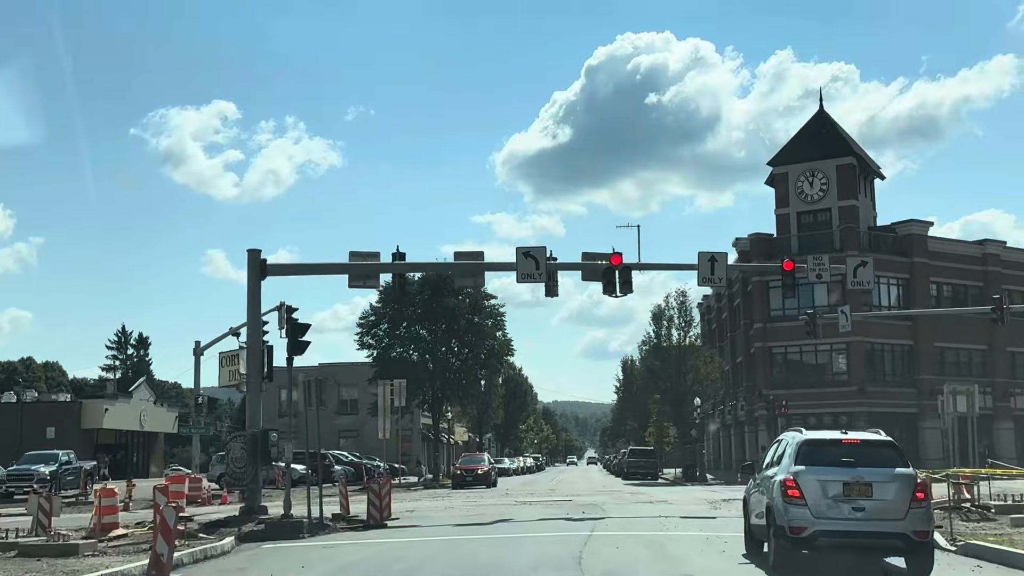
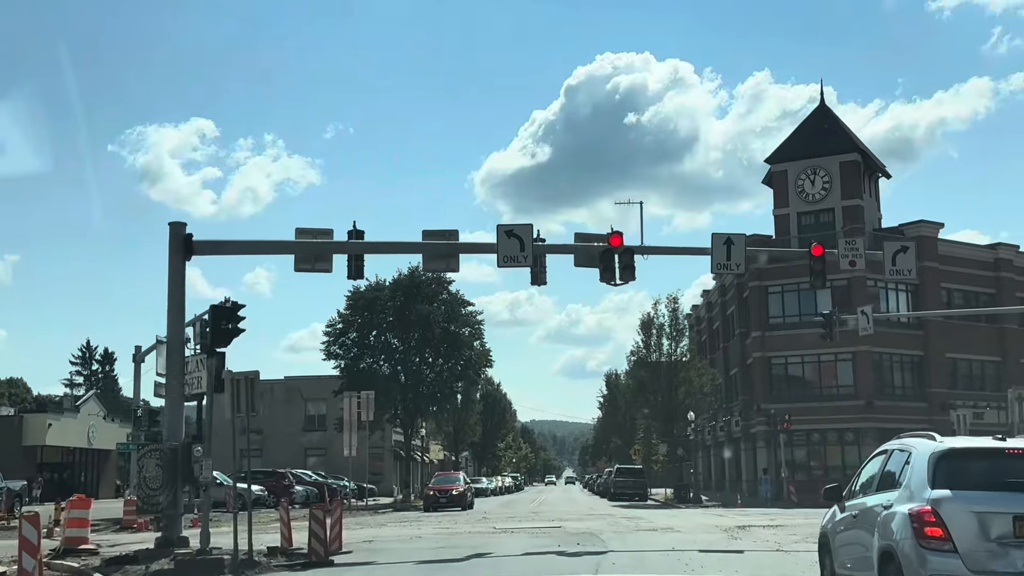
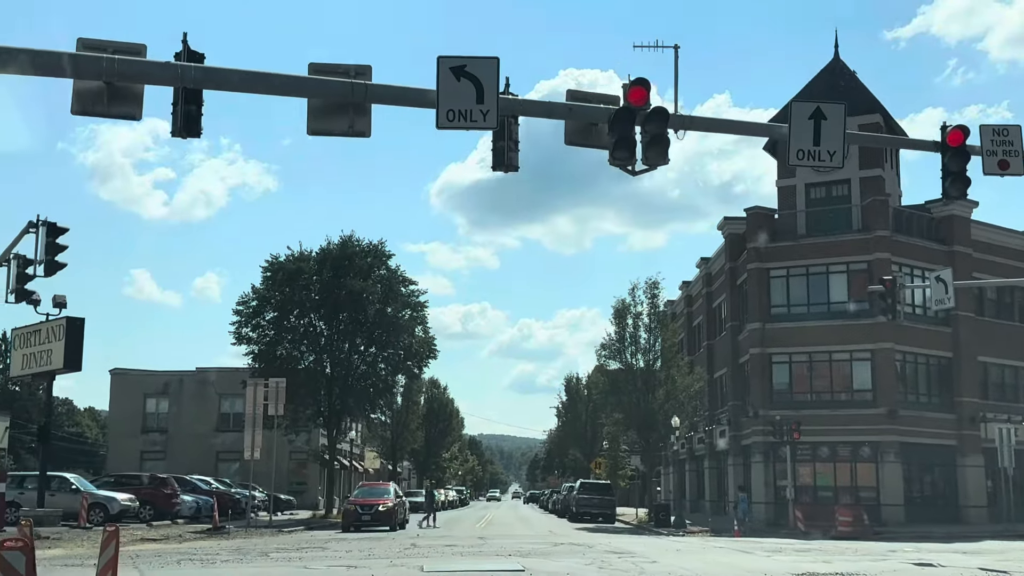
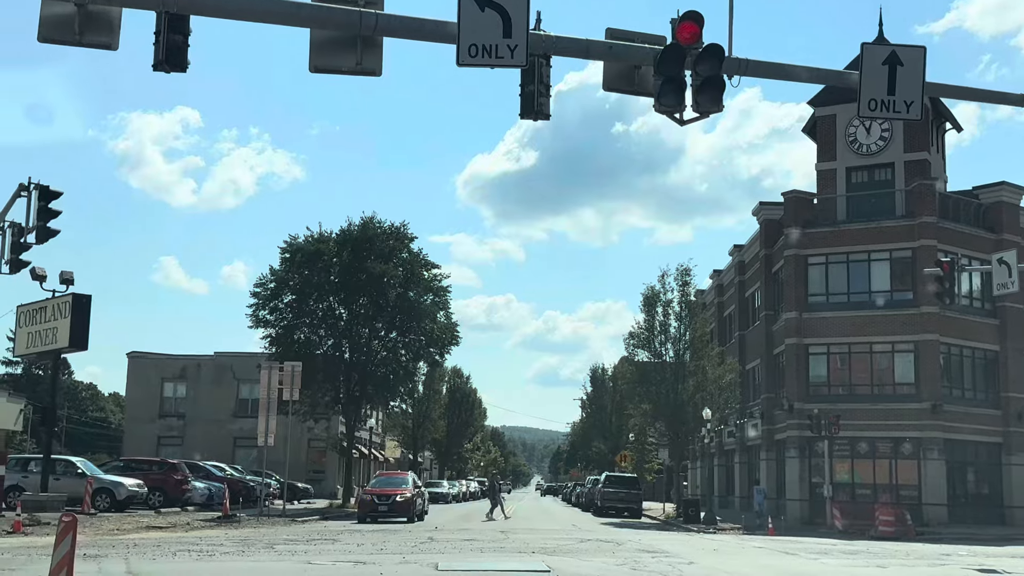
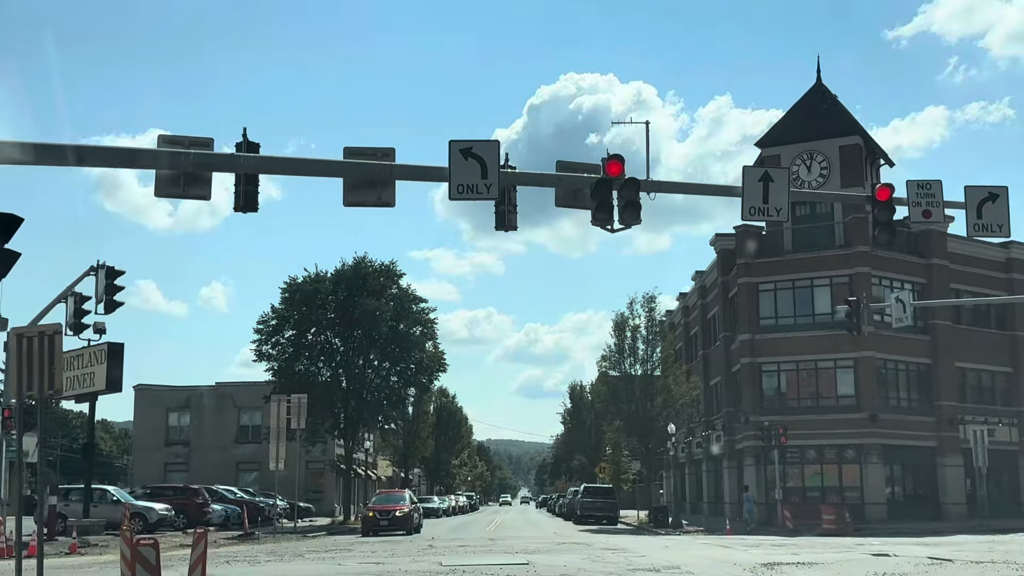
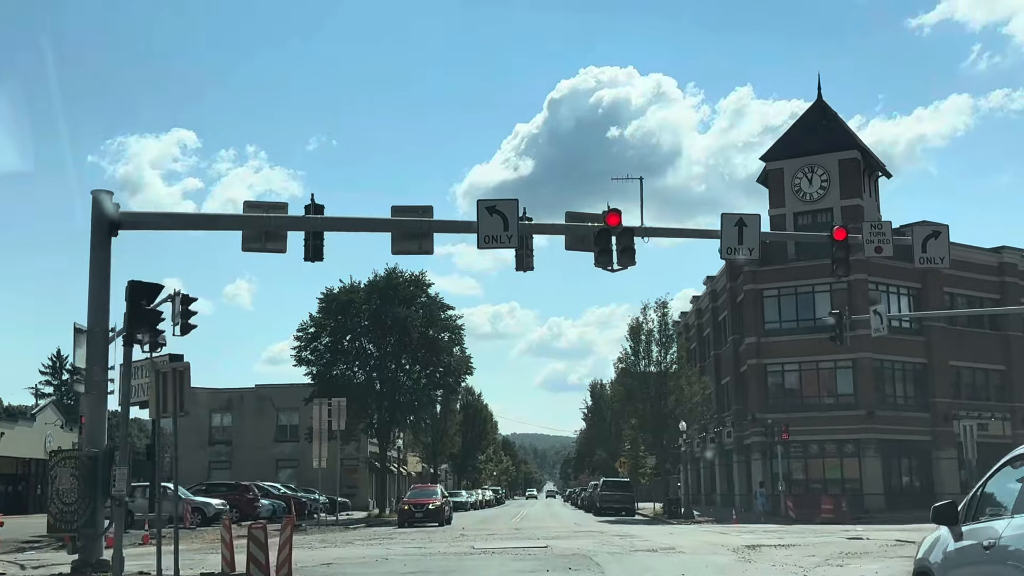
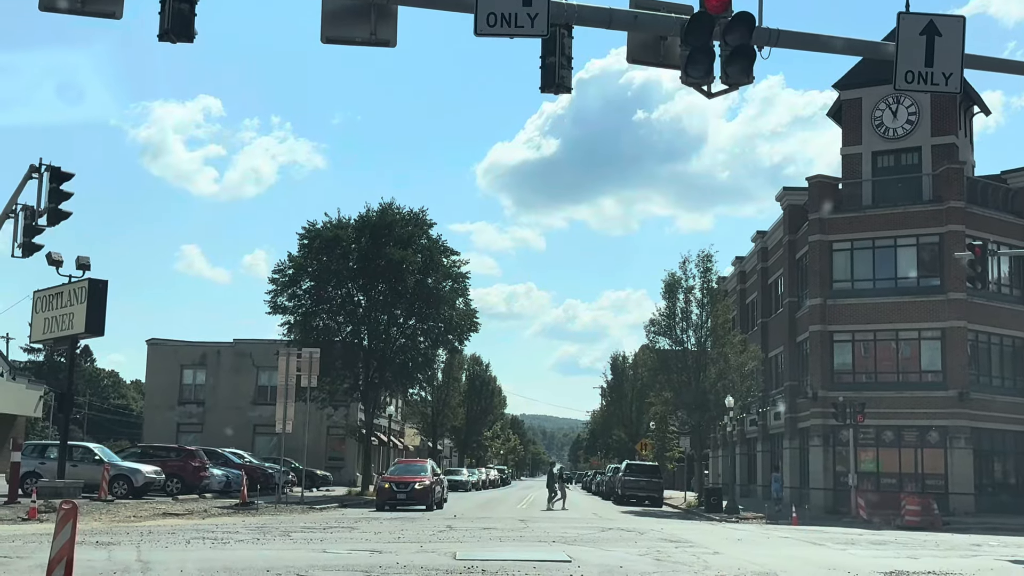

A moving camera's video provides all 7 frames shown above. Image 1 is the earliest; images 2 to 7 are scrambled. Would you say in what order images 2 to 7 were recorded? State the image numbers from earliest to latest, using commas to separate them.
2, 6, 5, 3, 4, 7
